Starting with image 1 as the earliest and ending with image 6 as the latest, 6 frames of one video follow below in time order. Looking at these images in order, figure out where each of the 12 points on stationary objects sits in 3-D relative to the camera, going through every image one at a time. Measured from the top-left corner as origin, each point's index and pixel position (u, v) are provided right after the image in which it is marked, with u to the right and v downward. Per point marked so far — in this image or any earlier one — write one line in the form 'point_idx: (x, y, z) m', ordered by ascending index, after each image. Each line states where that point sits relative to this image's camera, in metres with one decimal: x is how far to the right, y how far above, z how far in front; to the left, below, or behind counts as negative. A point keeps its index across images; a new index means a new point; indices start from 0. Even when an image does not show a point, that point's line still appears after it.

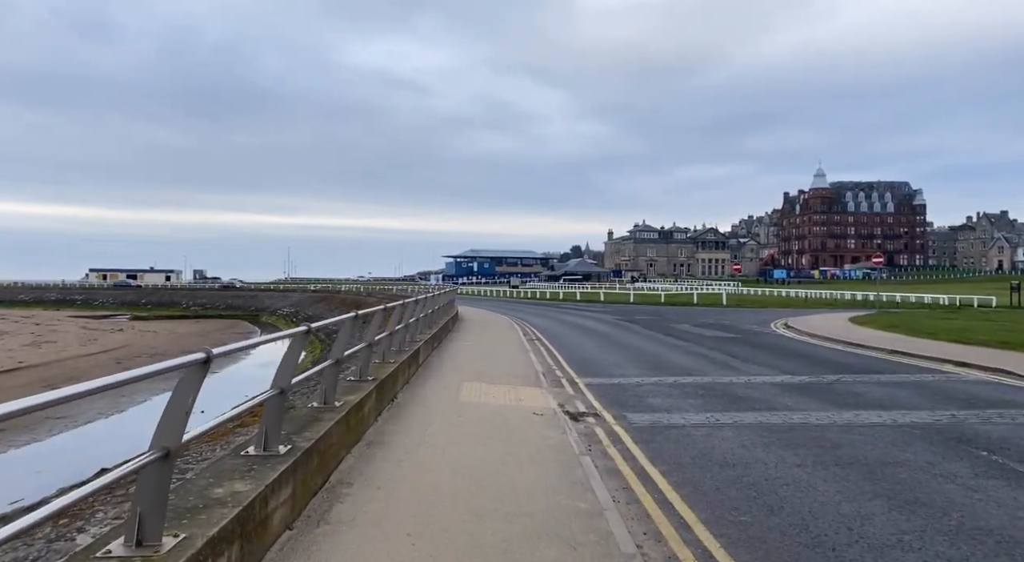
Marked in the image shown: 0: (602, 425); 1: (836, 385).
0: (+1.2, -2.0, +9.4) m
1: (+6.0, -1.9, +12.6) m
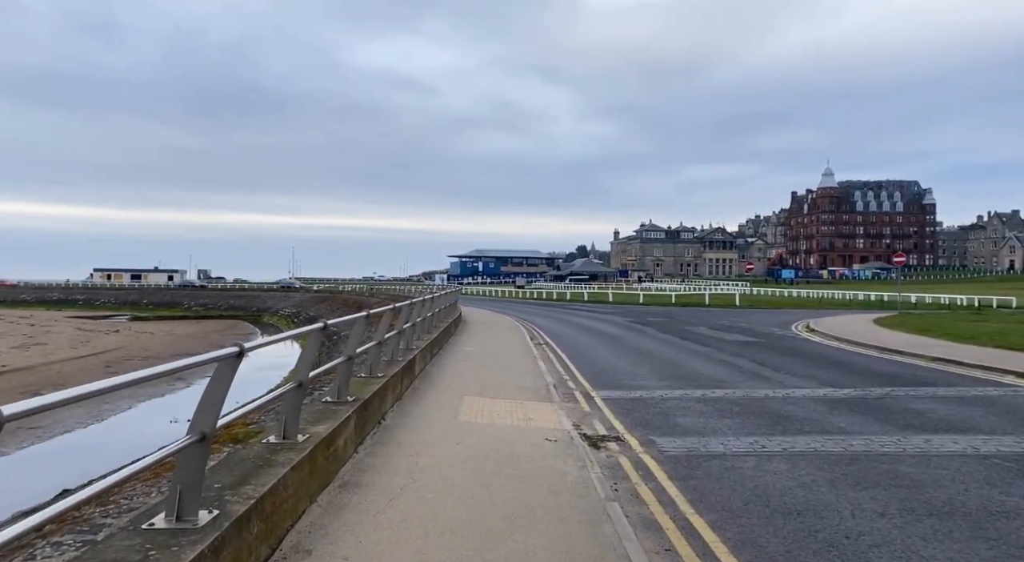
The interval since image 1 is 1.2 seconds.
0: (+1.3, -2.0, +7.9) m
1: (+6.1, -1.9, +11.1) m
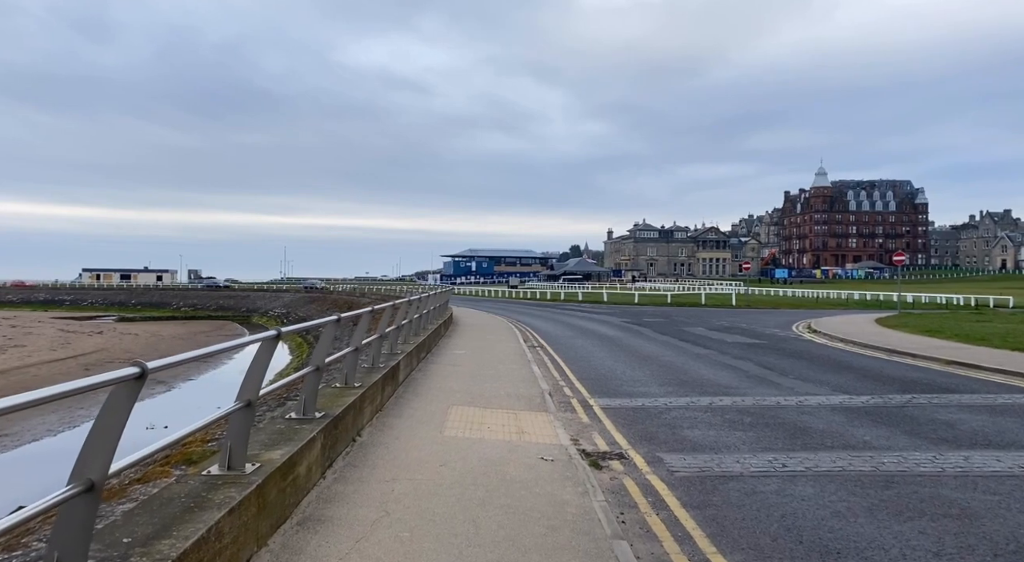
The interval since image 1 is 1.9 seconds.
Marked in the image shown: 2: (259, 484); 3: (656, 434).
0: (+1.2, -2.0, +7.0) m
1: (+6.0, -1.9, +10.2) m
2: (-1.7, -1.4, +4.6) m
3: (+1.9, -2.0, +9.0) m
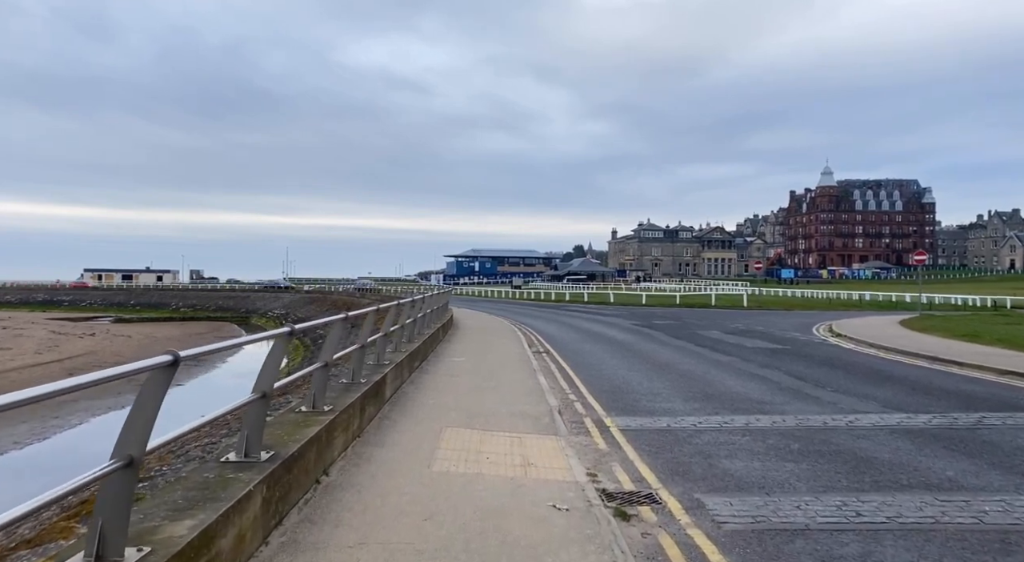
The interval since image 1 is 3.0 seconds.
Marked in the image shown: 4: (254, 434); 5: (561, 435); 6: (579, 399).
0: (+1.3, -2.0, +5.5) m
1: (+6.0, -1.9, +8.7) m
2: (-1.7, -1.4, +3.1) m
3: (+1.9, -2.0, +7.4) m
4: (-2.0, -1.2, +5.3) m
5: (+0.6, -2.0, +8.9) m
6: (+1.1, -1.9, +11.3) m
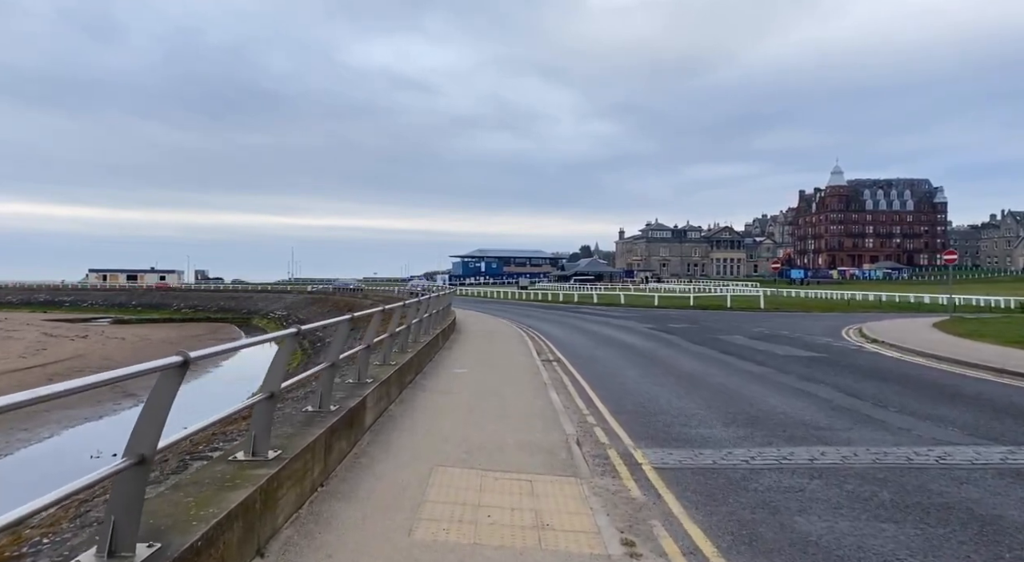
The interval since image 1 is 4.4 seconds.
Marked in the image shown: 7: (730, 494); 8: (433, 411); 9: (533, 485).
0: (+1.3, -2.0, +3.6) m
1: (+6.1, -1.9, +6.8) m
2: (-1.7, -1.4, +1.3) m
3: (+2.0, -2.0, +5.6) m
4: (-2.0, -1.2, +3.6) m
5: (+0.7, -2.0, +7.1) m
6: (+1.2, -2.0, +9.4) m
7: (+2.1, -2.0, +6.6) m
8: (-1.1, -1.8, +9.7) m
9: (+0.2, -2.0, +6.7) m
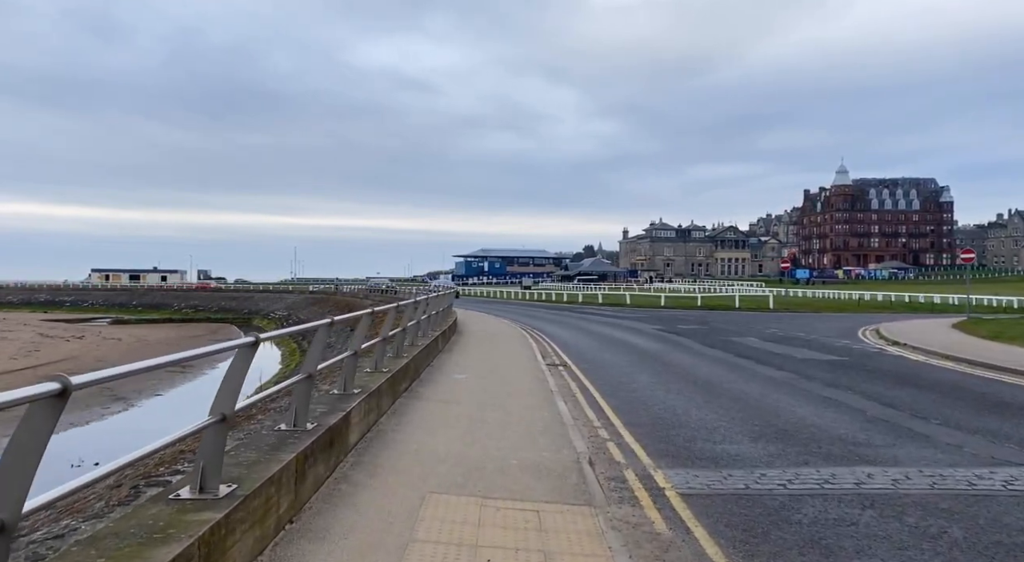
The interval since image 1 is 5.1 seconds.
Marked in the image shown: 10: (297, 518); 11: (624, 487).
0: (+1.4, -2.0, +2.7) m
1: (+6.1, -1.9, +5.8) m
2: (-1.6, -1.4, +0.4) m
3: (+2.0, -2.0, +4.6) m
4: (-2.0, -1.2, +2.6) m
5: (+0.8, -2.0, +6.1) m
6: (+1.3, -1.9, +8.5) m
7: (+2.2, -2.0, +5.7) m
8: (-1.1, -1.8, +8.8) m
9: (+0.2, -2.0, +5.7) m
10: (-1.6, -1.8, +5.3) m
11: (+1.1, -2.0, +6.7) m
